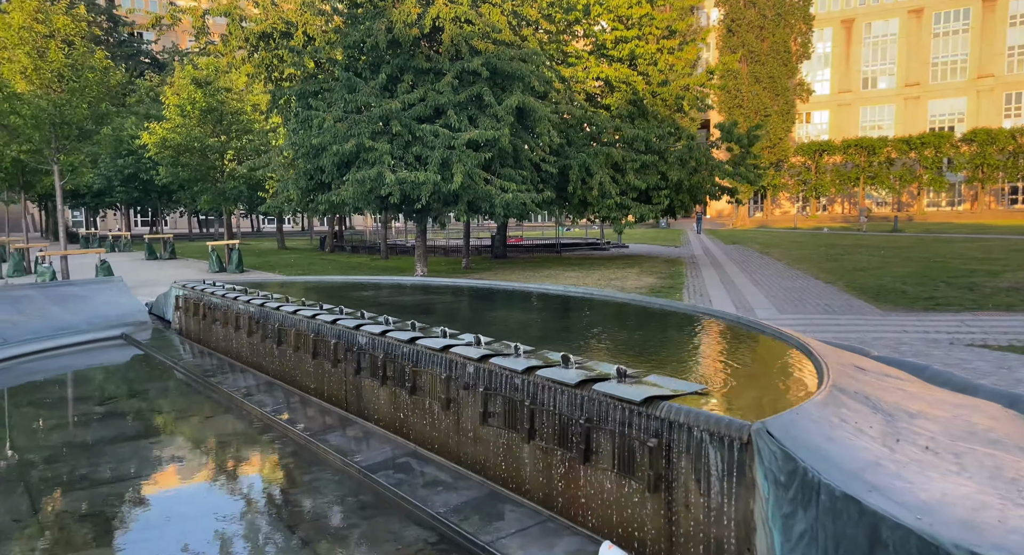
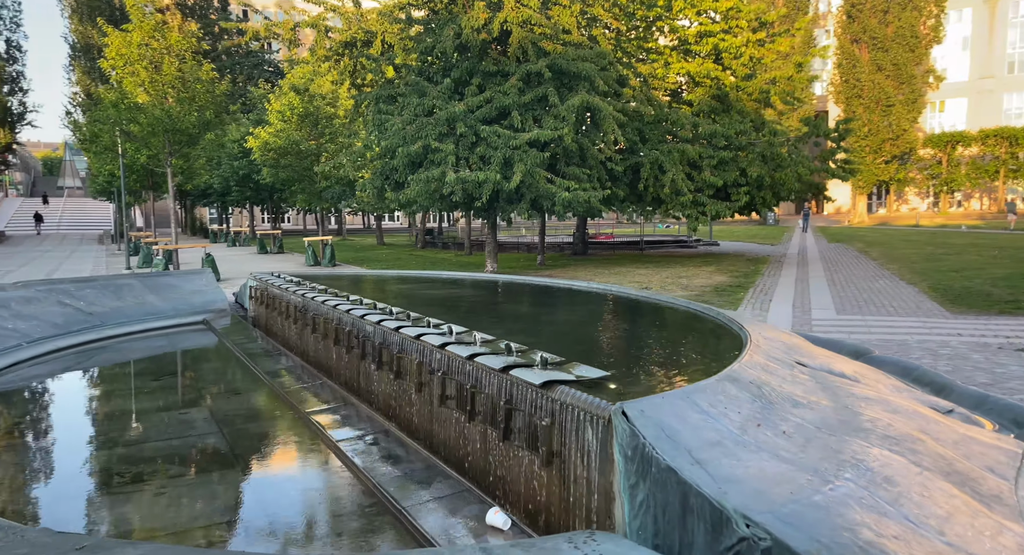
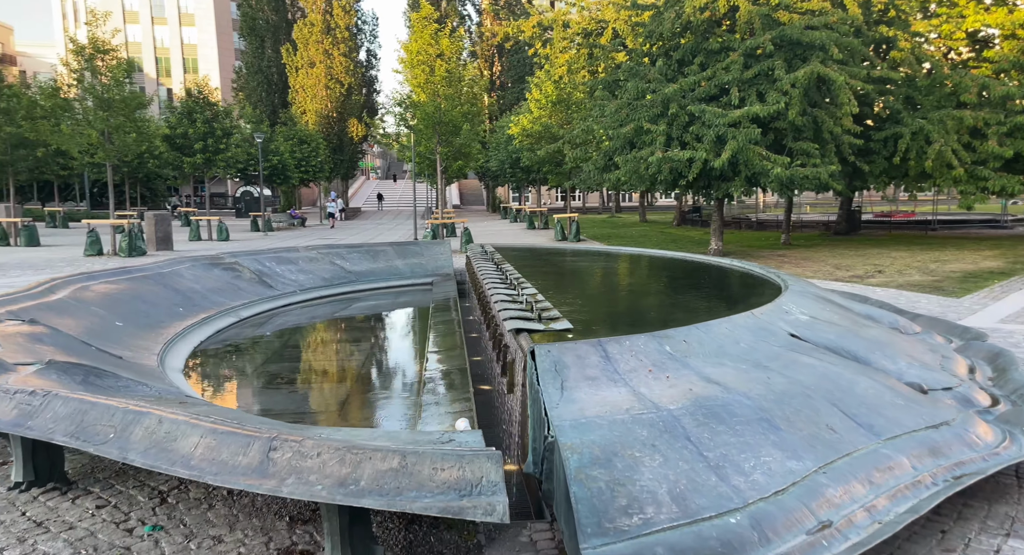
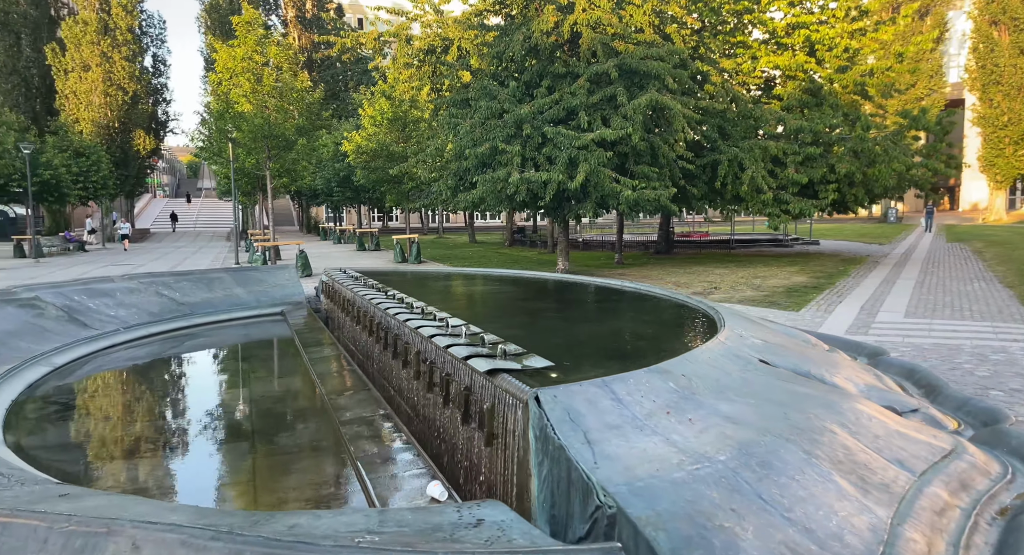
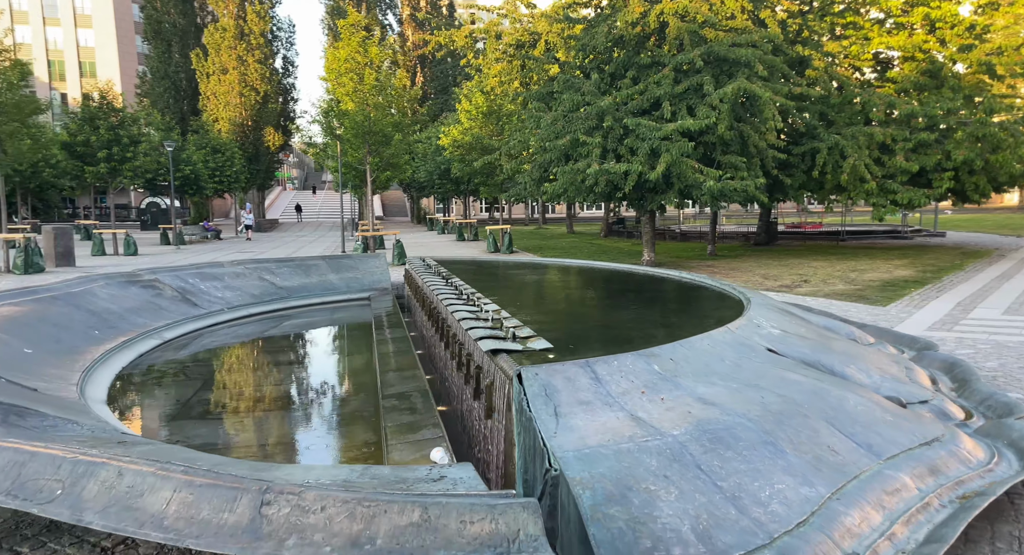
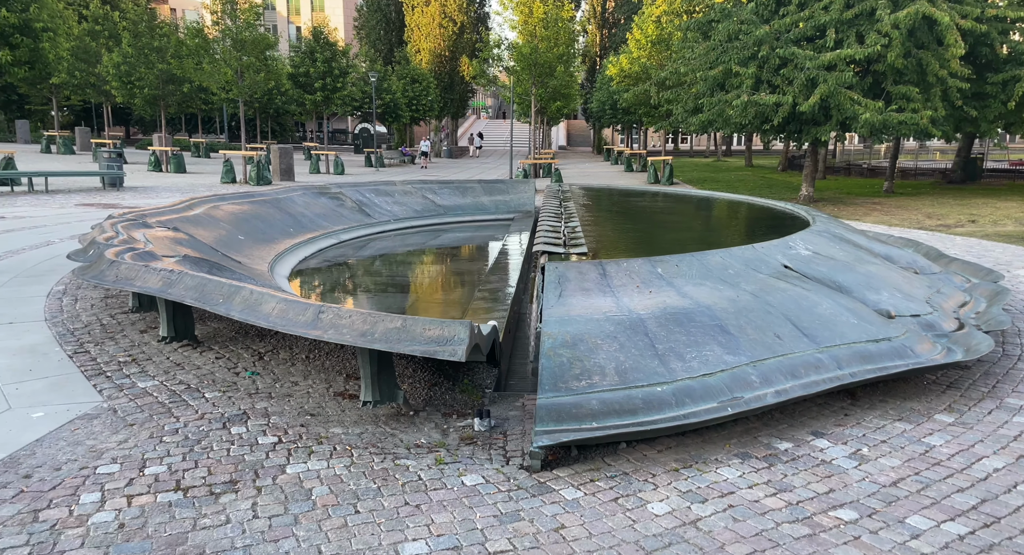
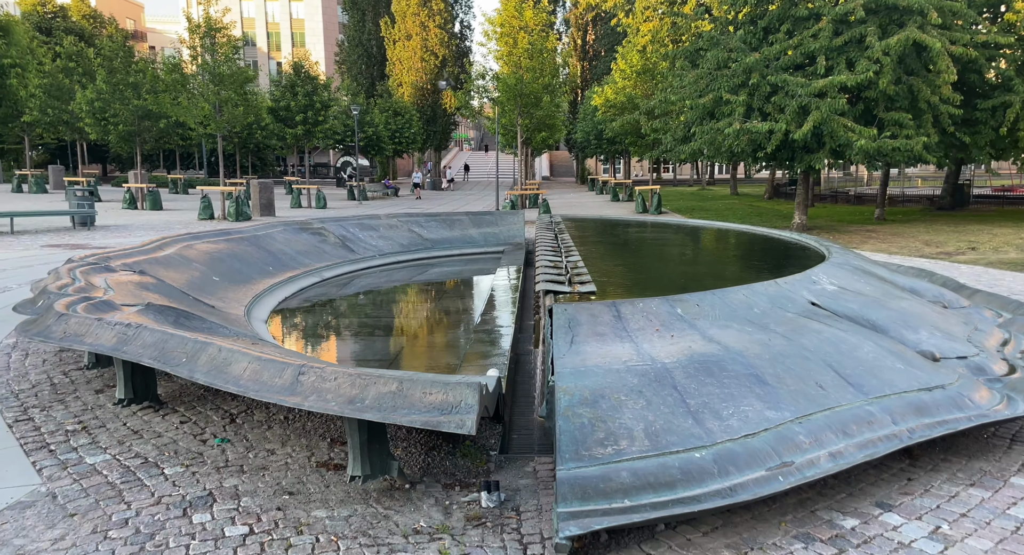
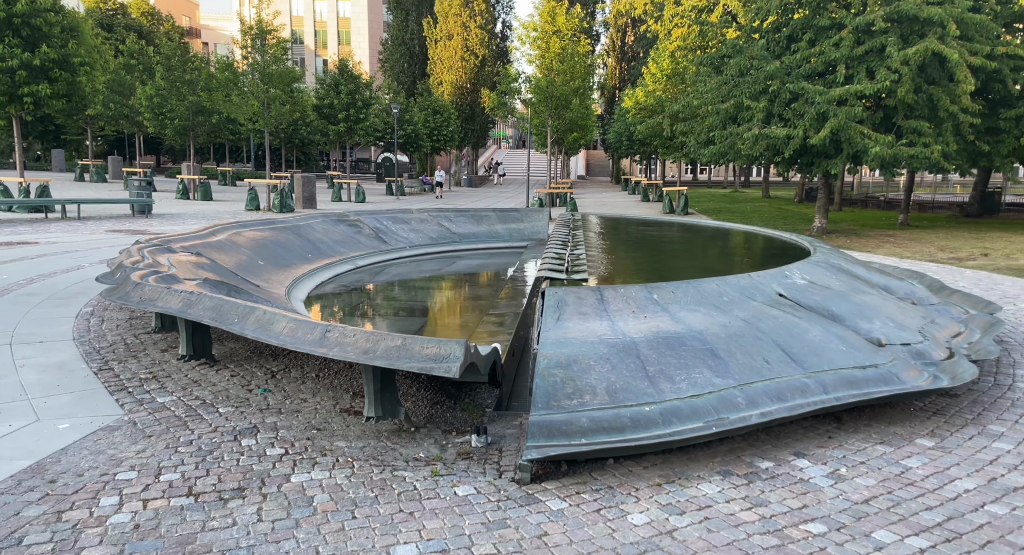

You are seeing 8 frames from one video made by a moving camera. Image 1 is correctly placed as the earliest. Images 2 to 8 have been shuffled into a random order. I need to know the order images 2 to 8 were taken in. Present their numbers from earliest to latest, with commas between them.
2, 4, 5, 3, 7, 6, 8
